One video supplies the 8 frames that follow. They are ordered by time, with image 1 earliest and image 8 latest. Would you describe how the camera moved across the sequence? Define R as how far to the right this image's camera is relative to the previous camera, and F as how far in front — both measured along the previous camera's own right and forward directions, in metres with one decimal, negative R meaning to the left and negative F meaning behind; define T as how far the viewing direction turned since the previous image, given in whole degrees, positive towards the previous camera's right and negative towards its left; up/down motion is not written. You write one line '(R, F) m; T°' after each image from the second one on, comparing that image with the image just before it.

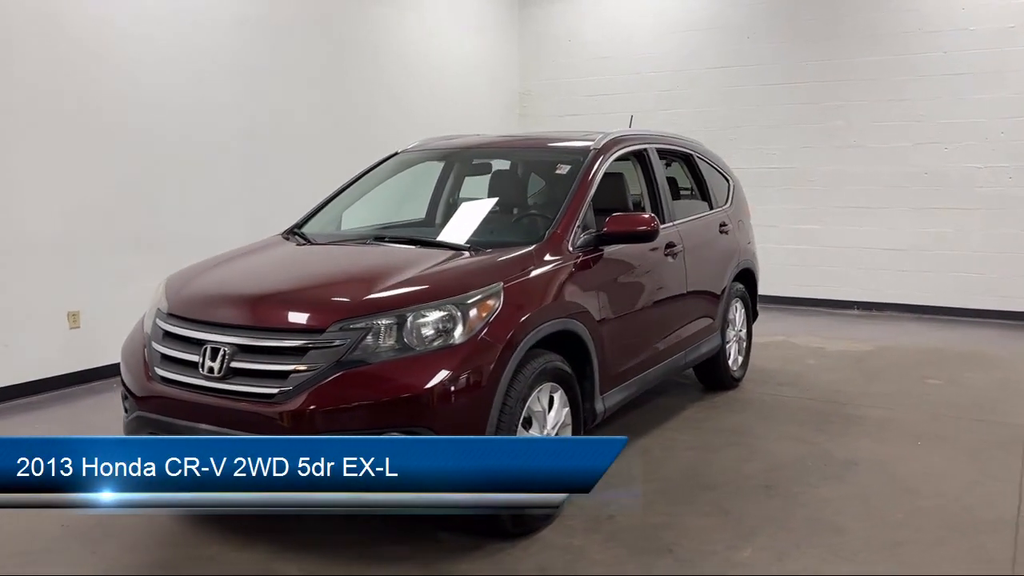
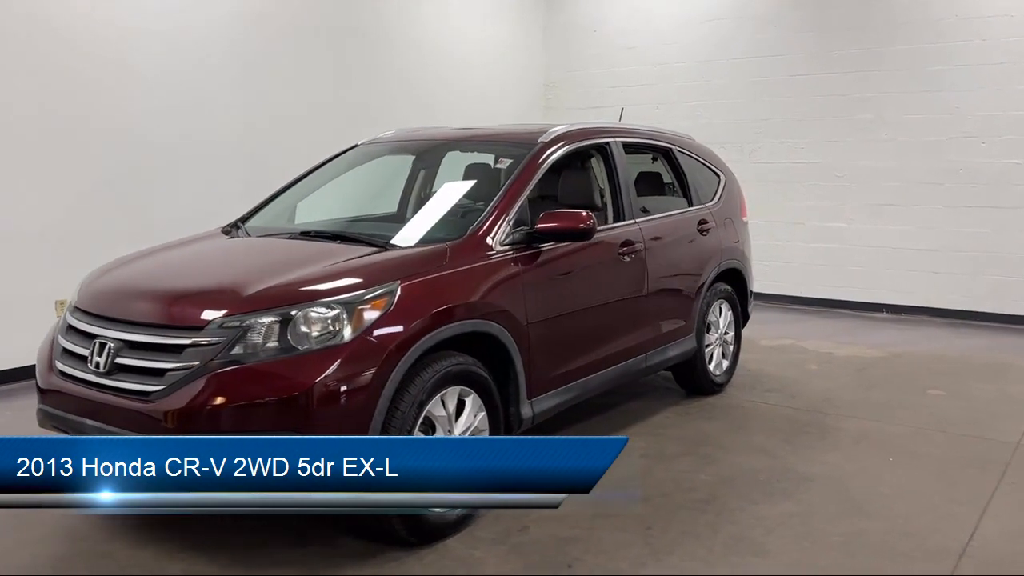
(+0.6, +0.2) m; -5°
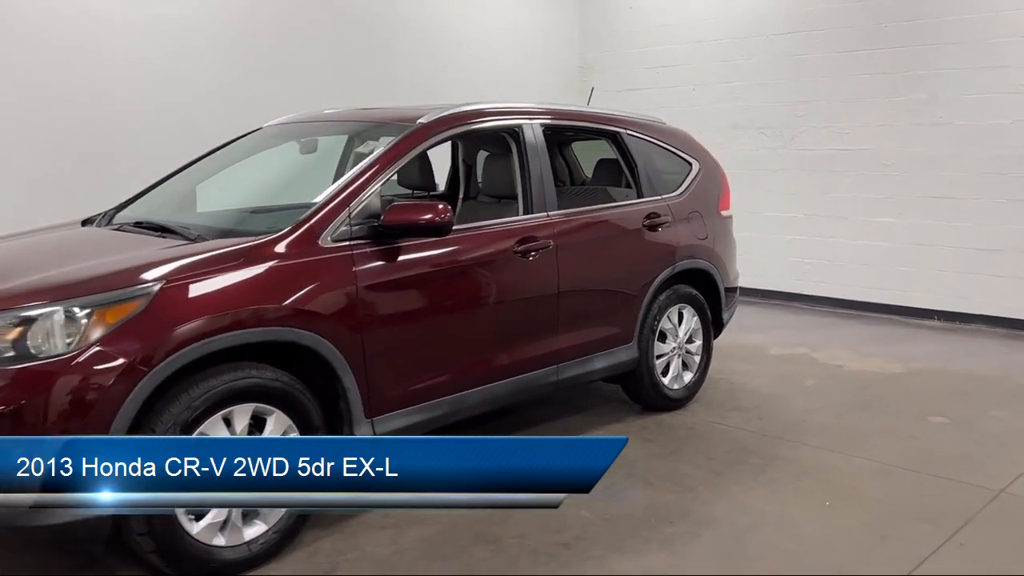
(+0.9, +0.5) m; -8°
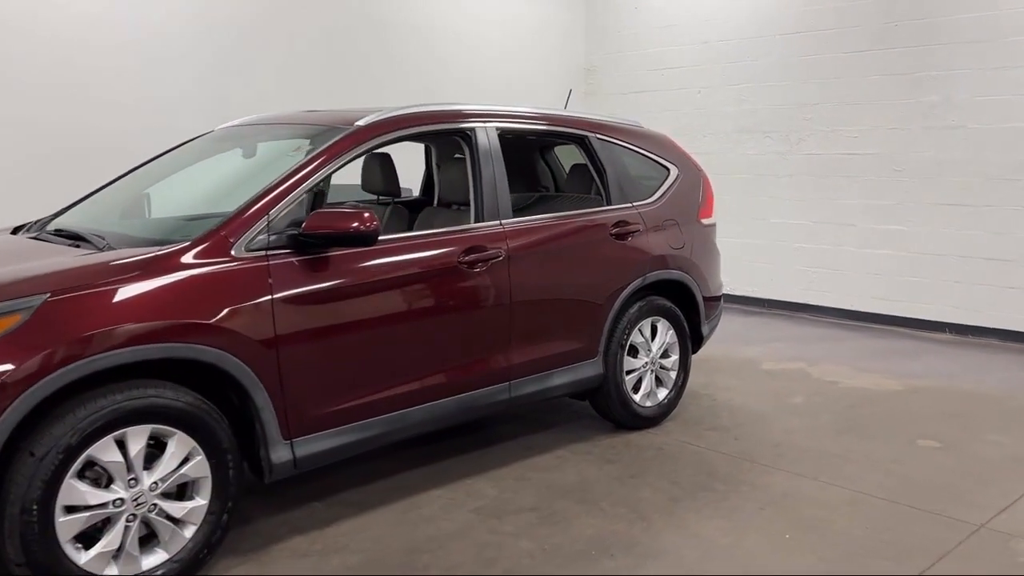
(+0.3, +0.2) m; -2°
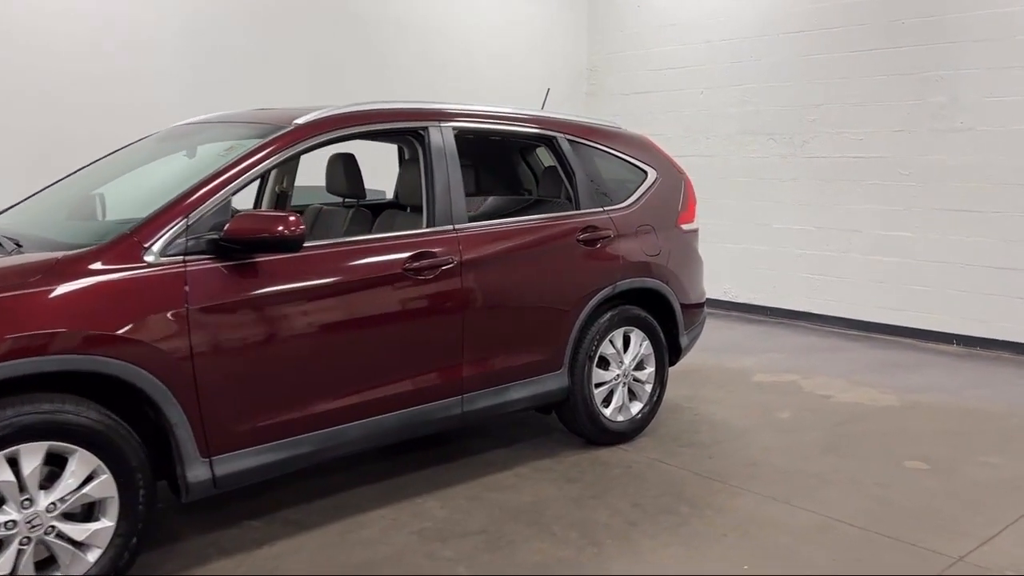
(+0.3, +0.2) m; -2°
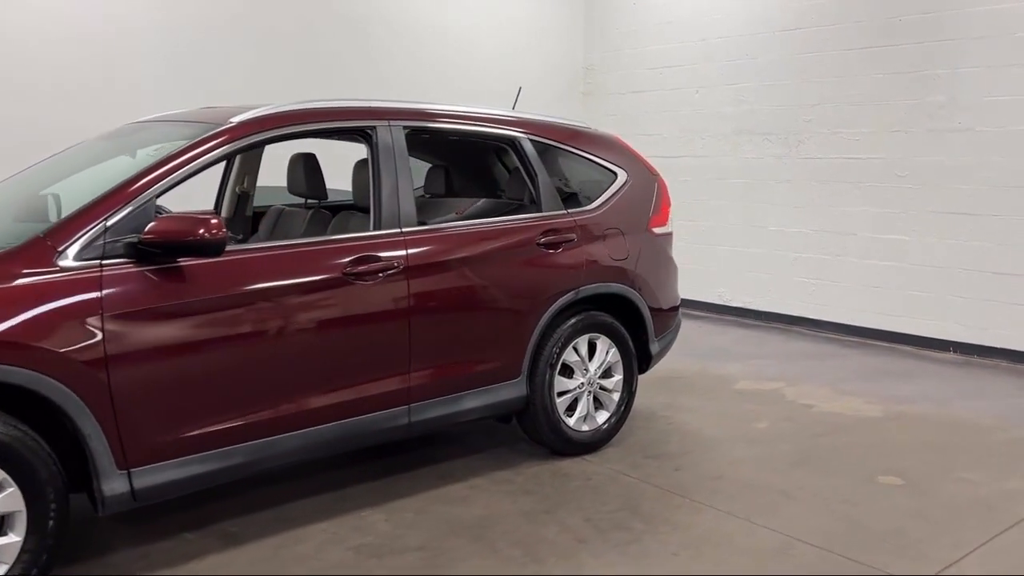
(+0.2, +0.1) m; -1°
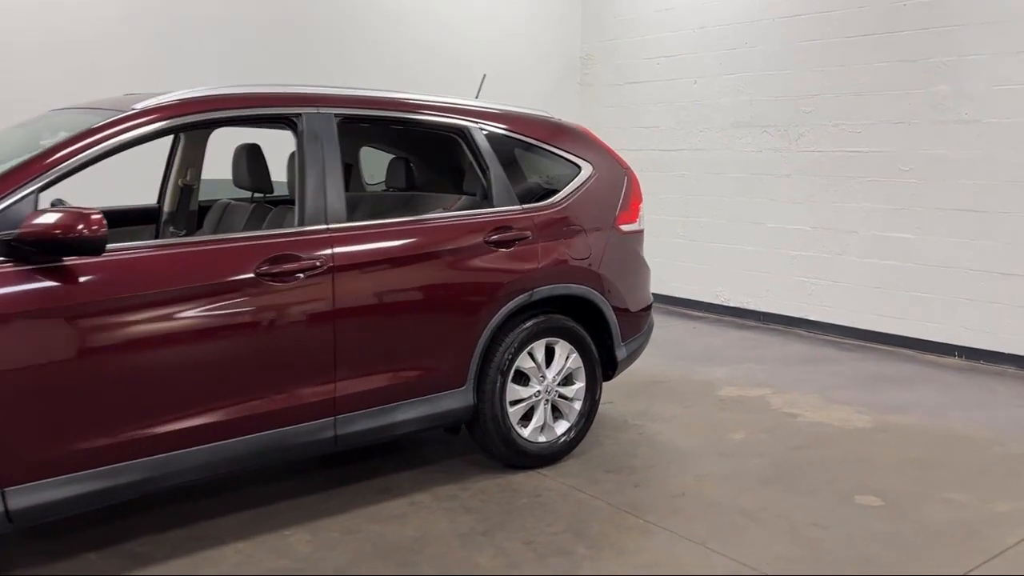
(+0.3, +0.3) m; -2°
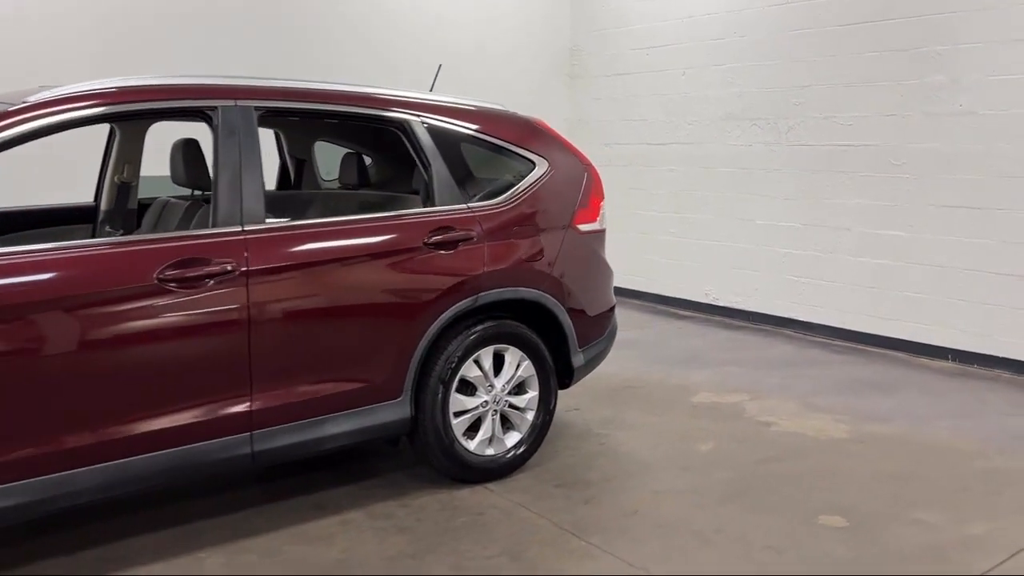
(+0.3, +0.2) m; -1°
